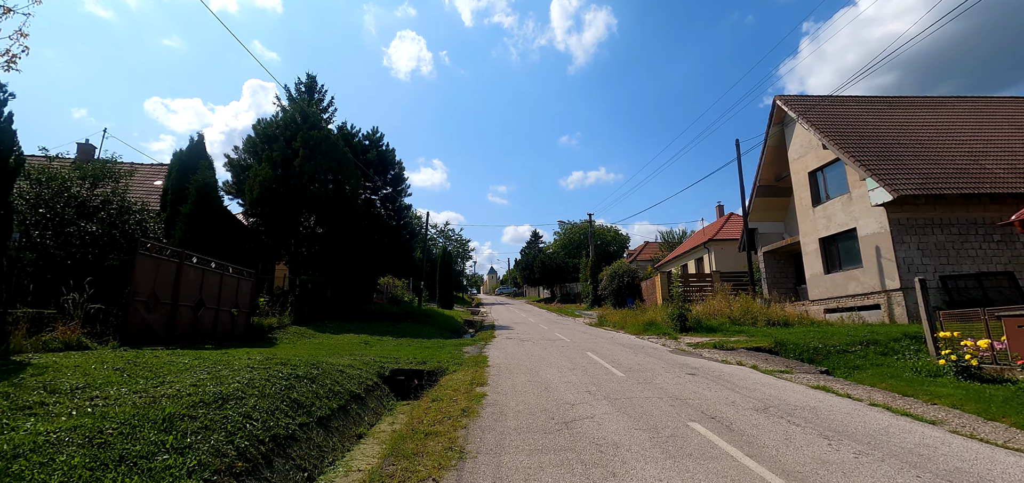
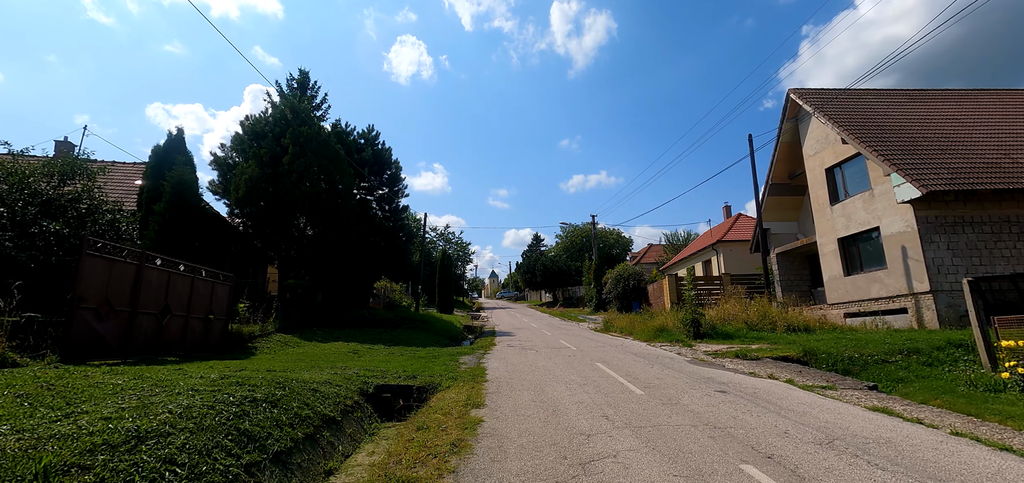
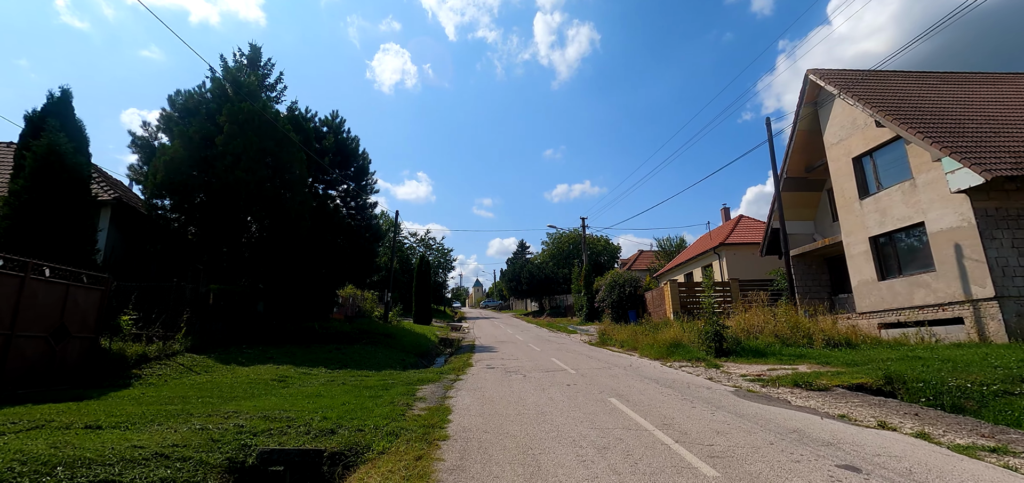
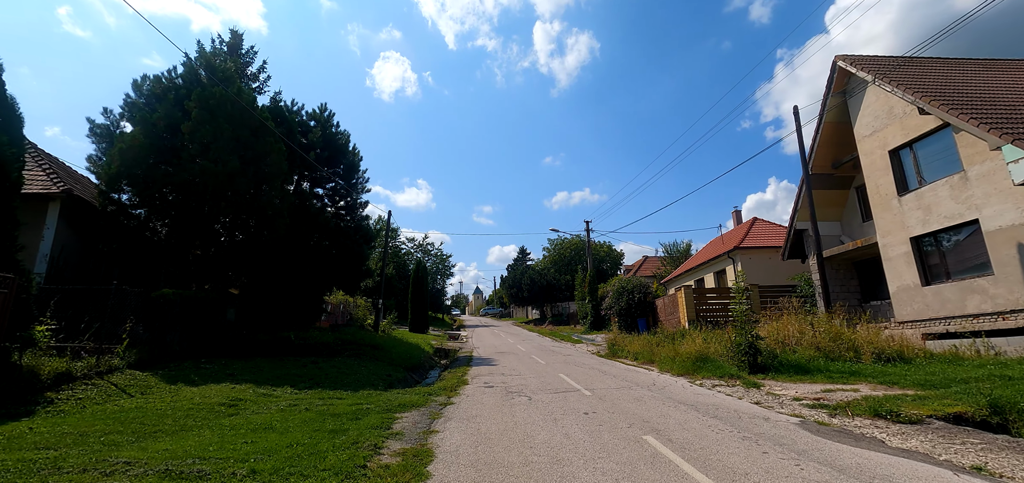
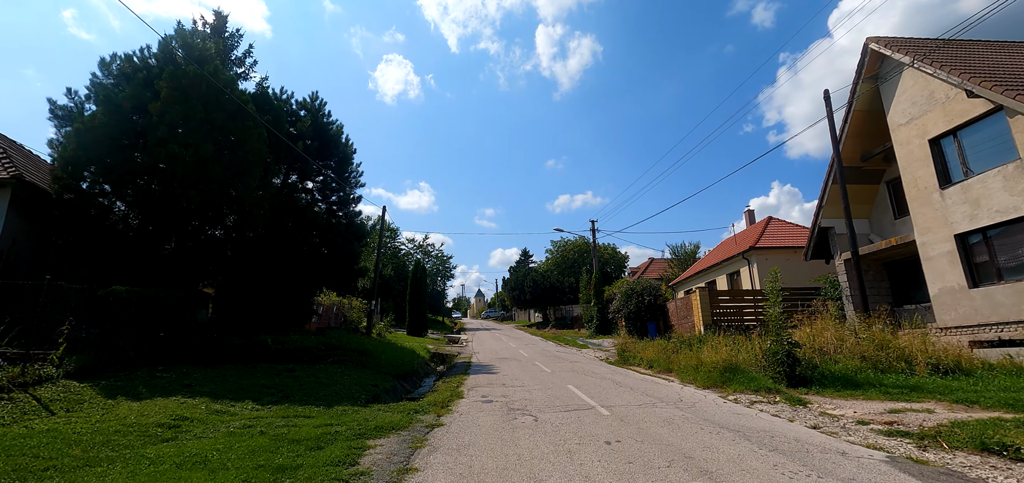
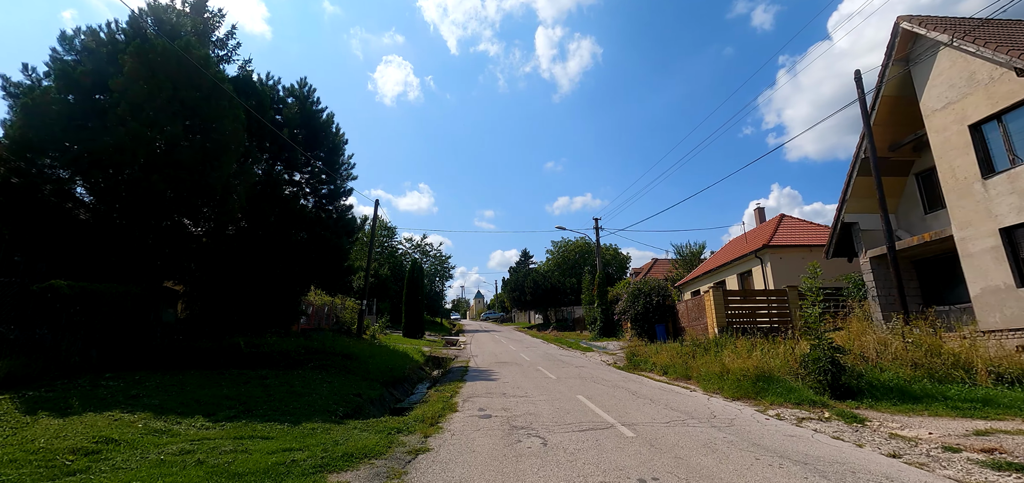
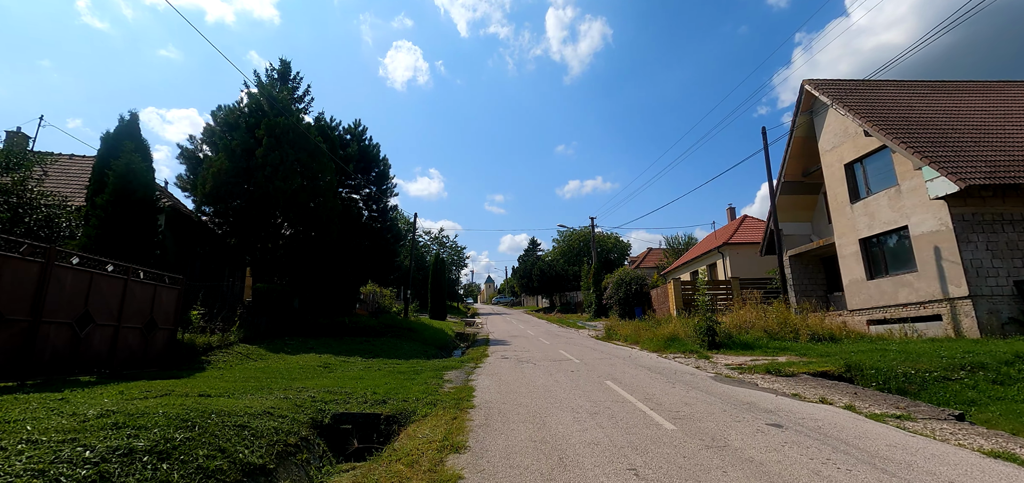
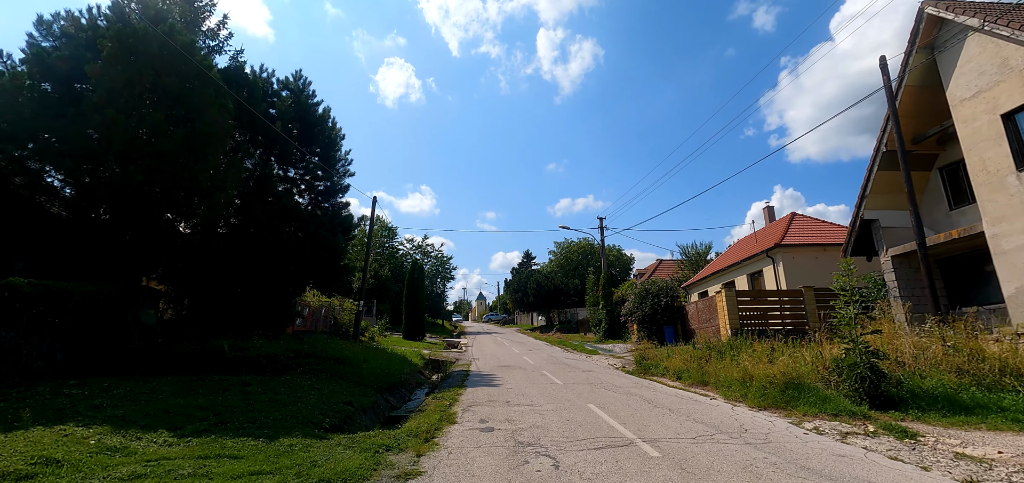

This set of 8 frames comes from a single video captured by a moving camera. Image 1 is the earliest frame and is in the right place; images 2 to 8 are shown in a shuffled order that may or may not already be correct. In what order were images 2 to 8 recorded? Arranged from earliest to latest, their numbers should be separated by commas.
2, 7, 3, 4, 5, 6, 8
